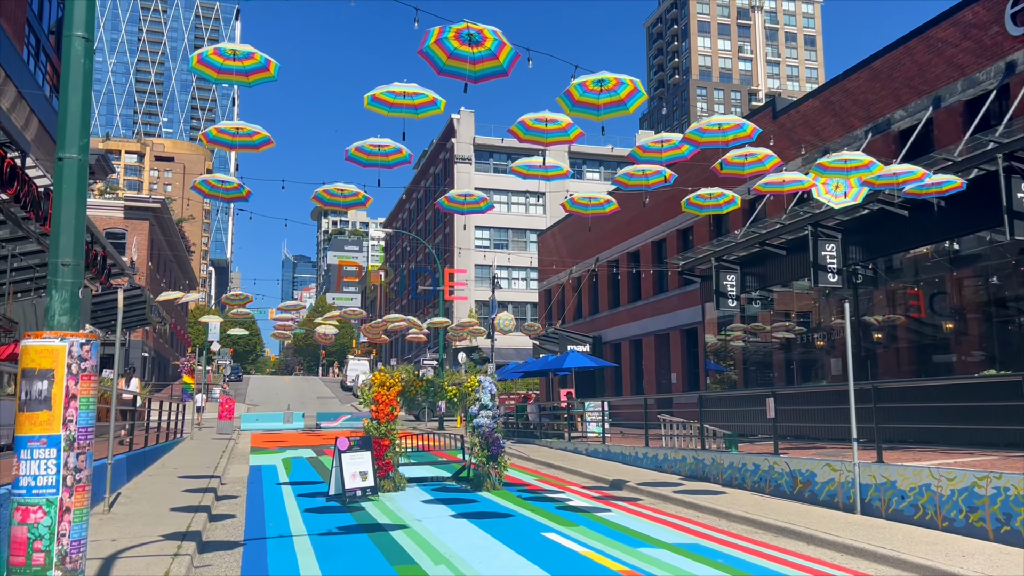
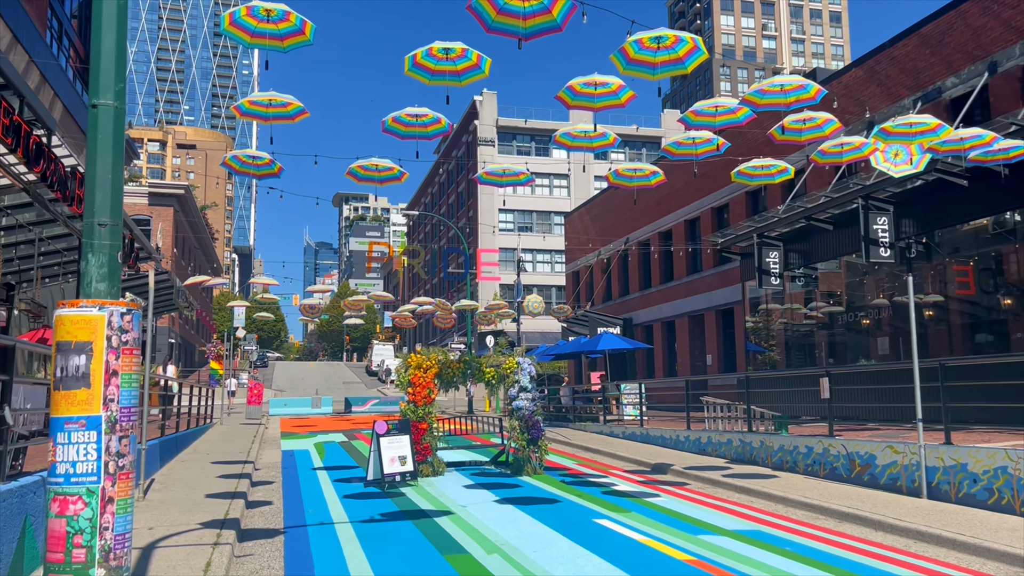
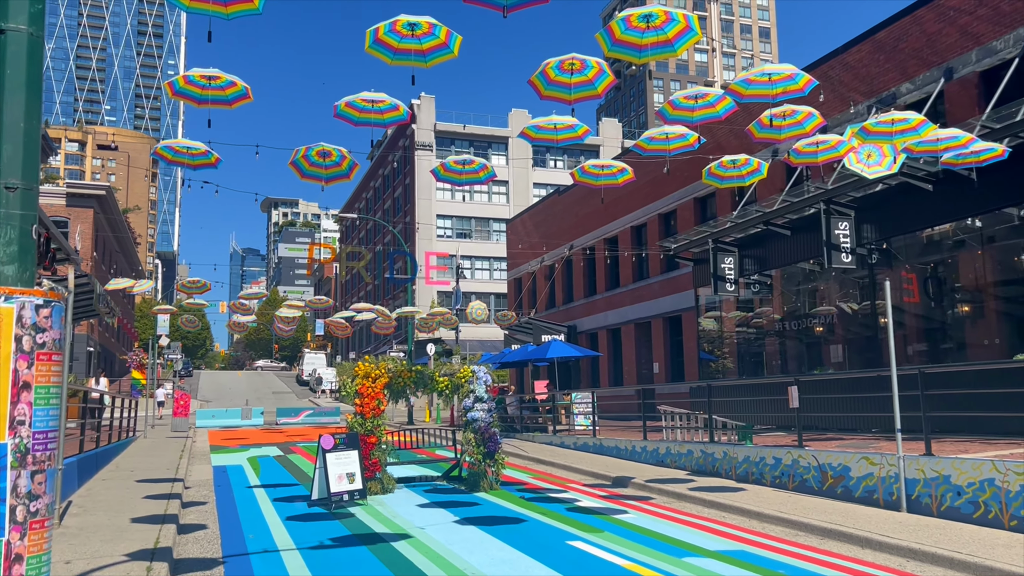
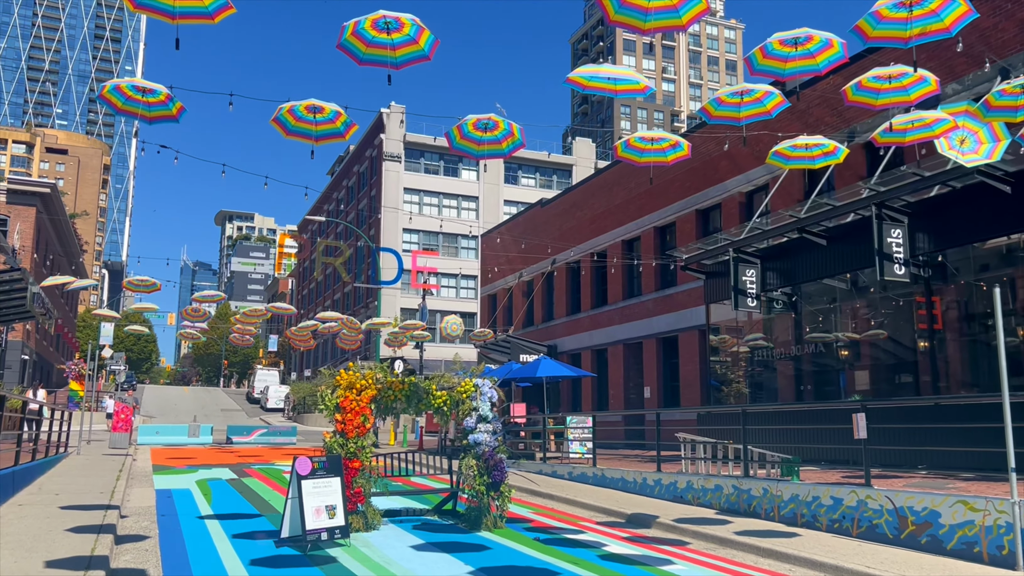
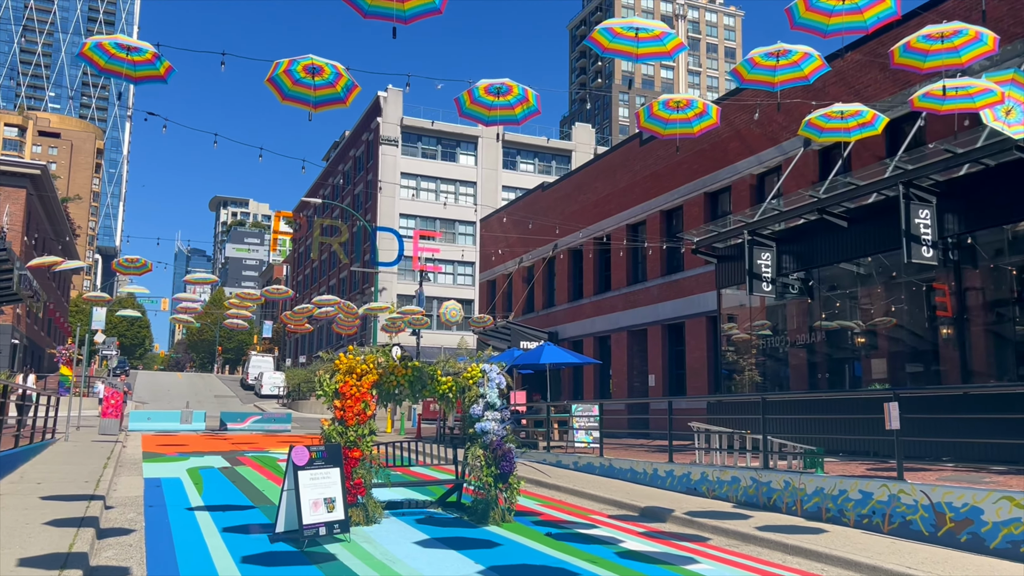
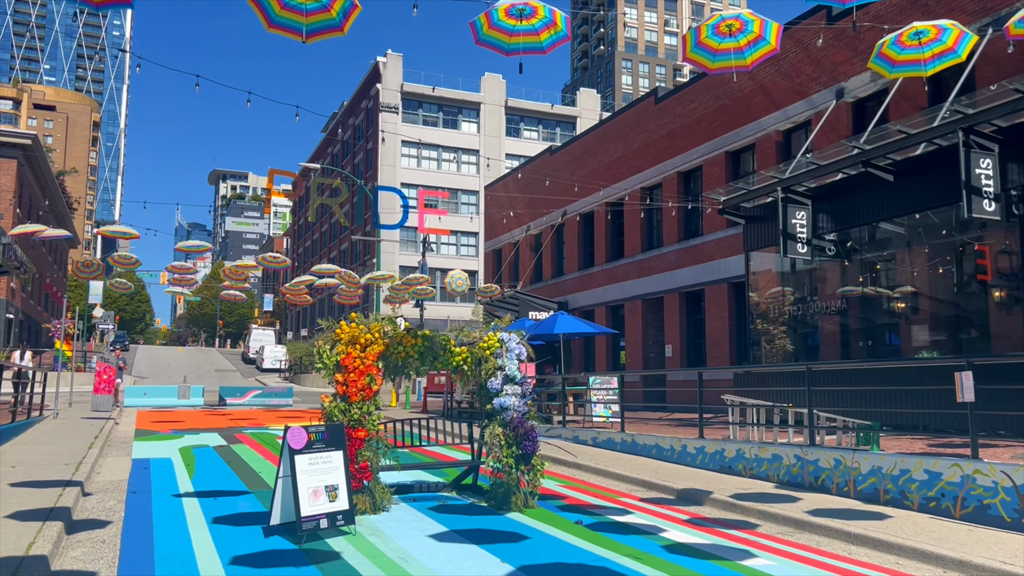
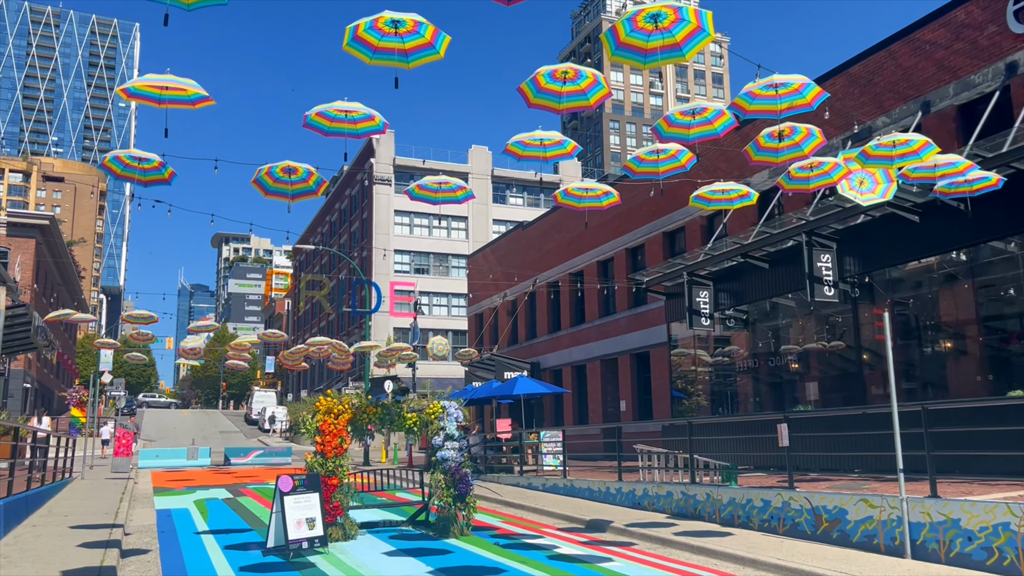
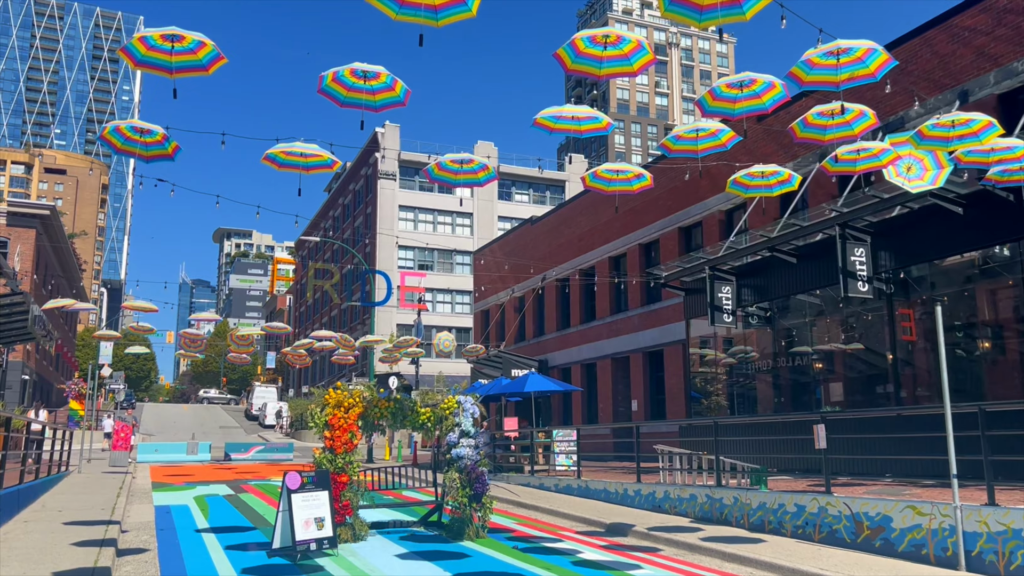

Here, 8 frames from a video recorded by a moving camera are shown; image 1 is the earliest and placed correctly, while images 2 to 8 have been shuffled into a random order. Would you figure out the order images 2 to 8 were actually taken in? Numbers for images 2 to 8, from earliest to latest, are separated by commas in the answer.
2, 3, 7, 8, 4, 5, 6
